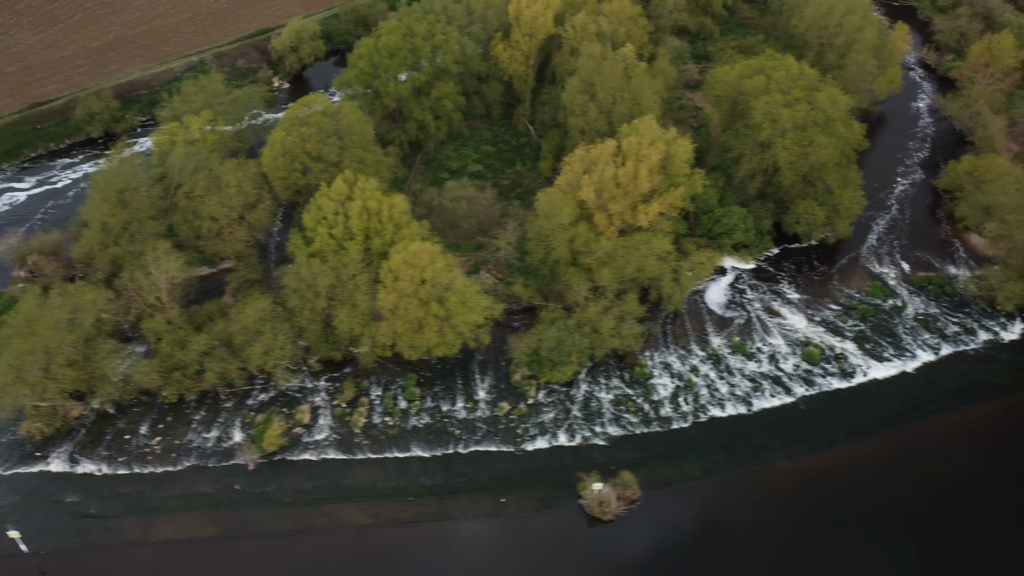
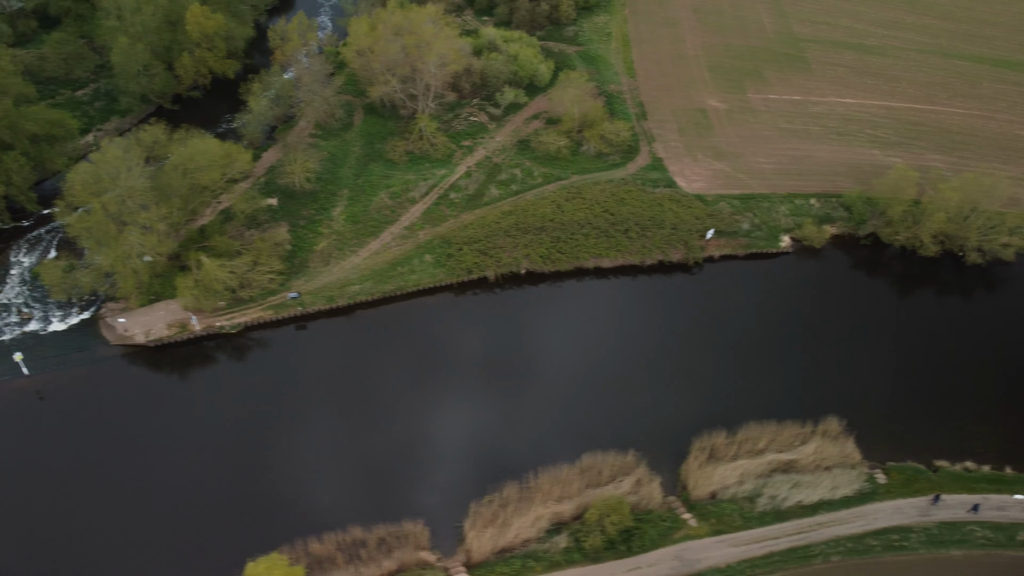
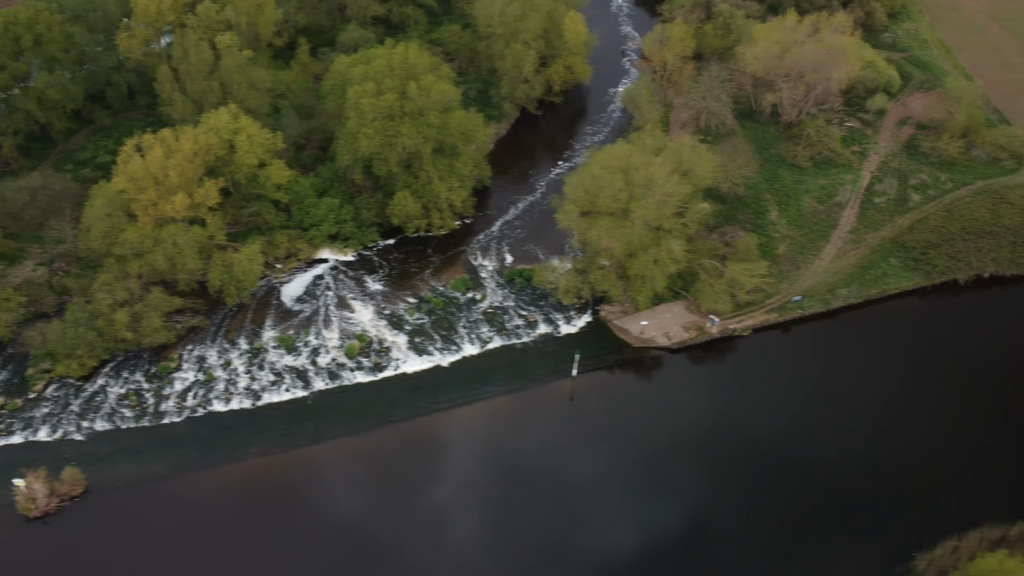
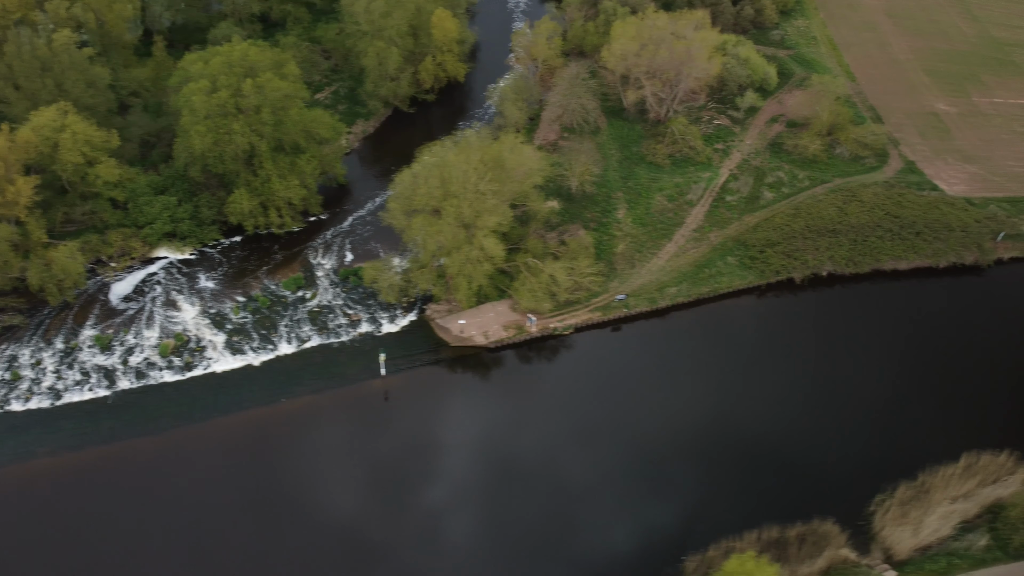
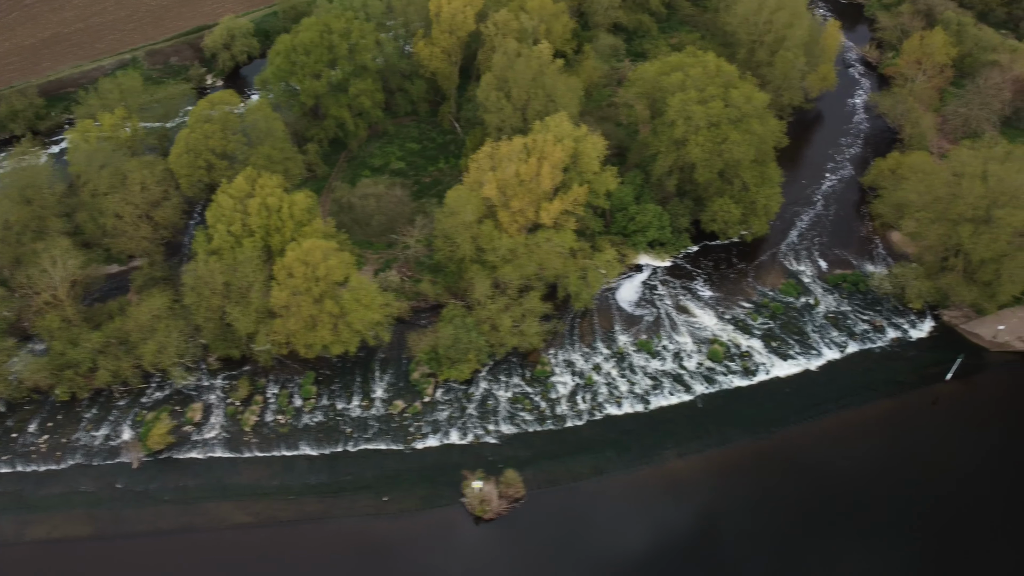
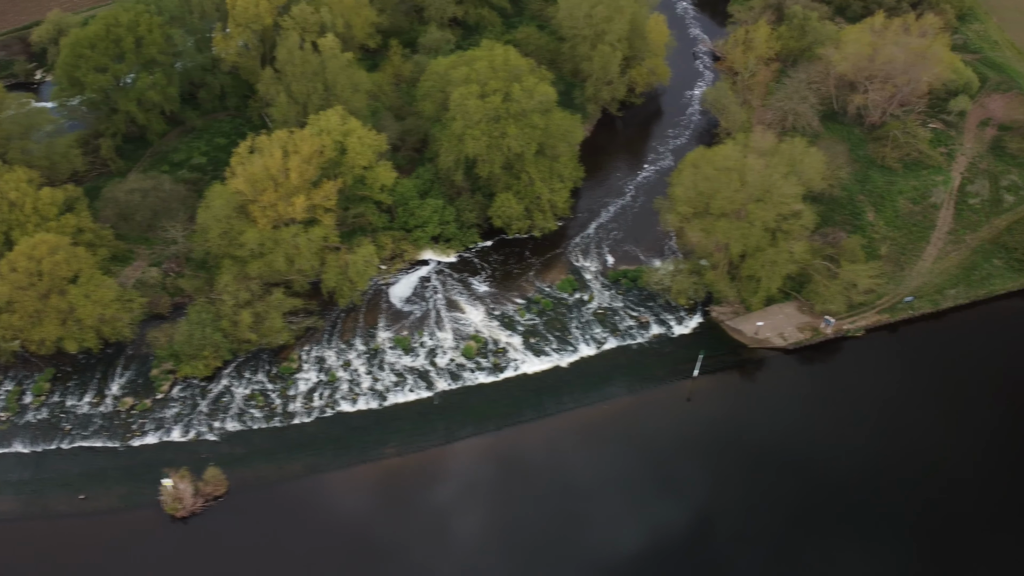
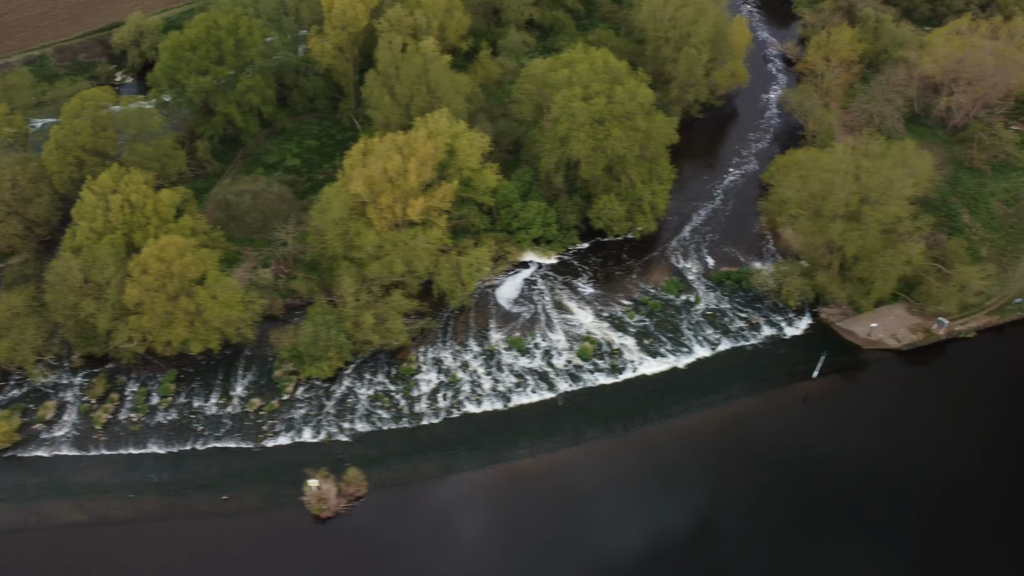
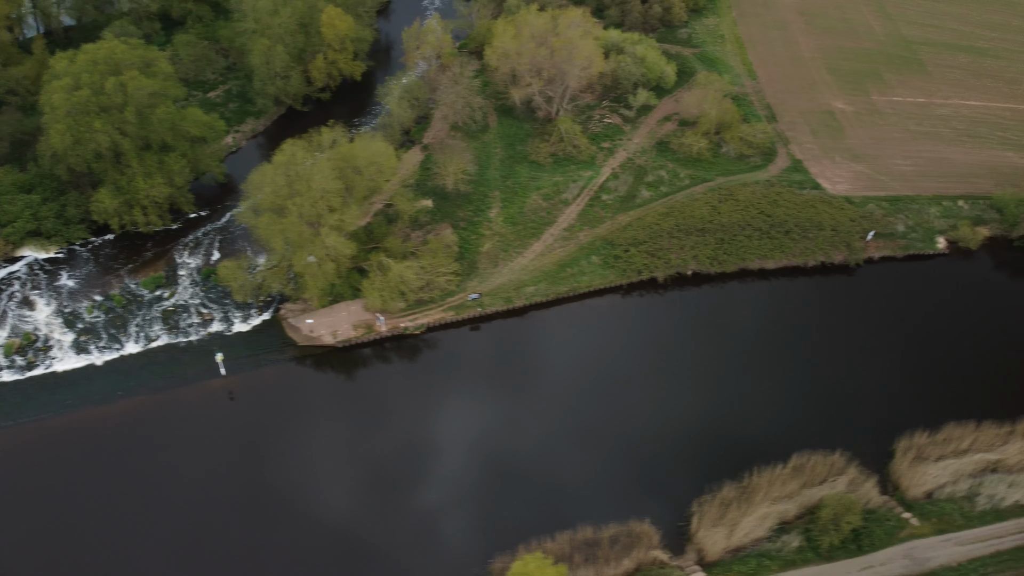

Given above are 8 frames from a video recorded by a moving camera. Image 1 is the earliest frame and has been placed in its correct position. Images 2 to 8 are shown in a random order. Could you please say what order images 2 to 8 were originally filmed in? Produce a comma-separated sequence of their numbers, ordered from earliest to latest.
5, 7, 6, 3, 4, 8, 2
